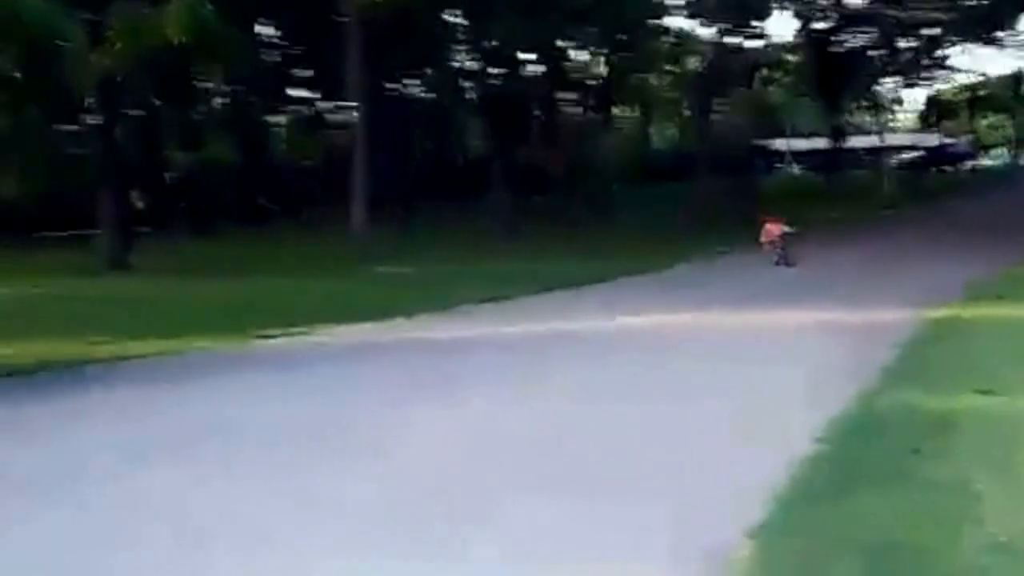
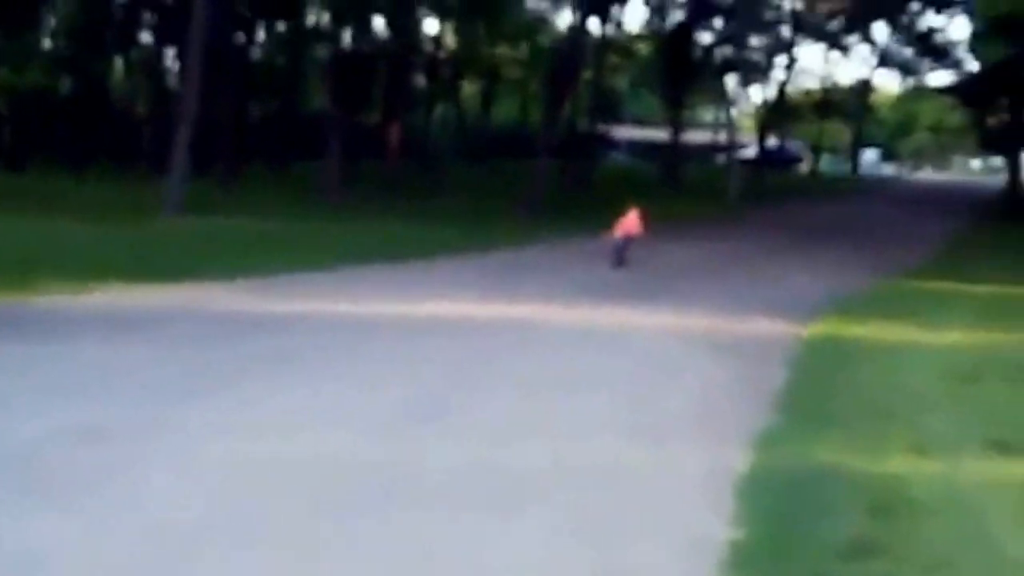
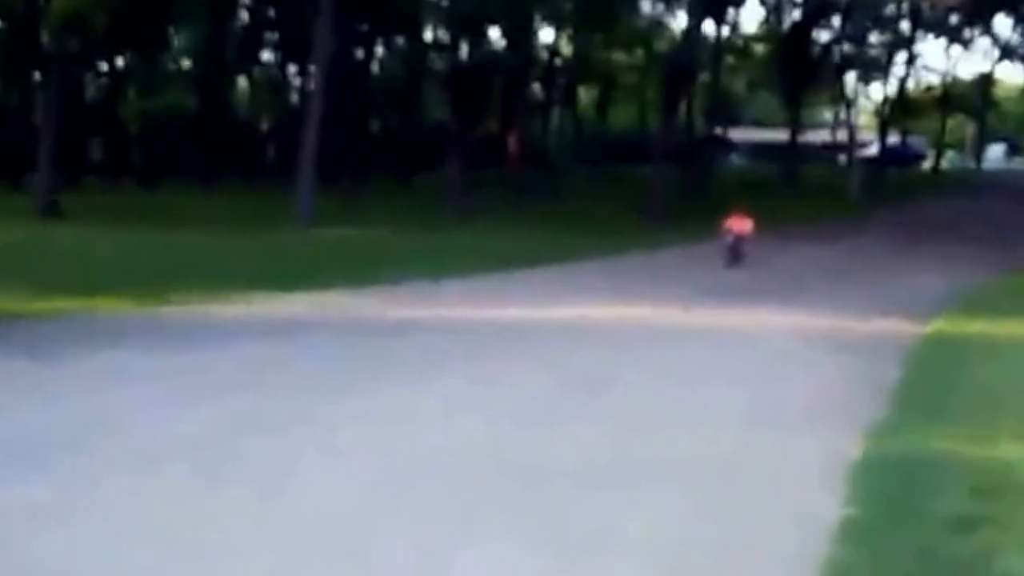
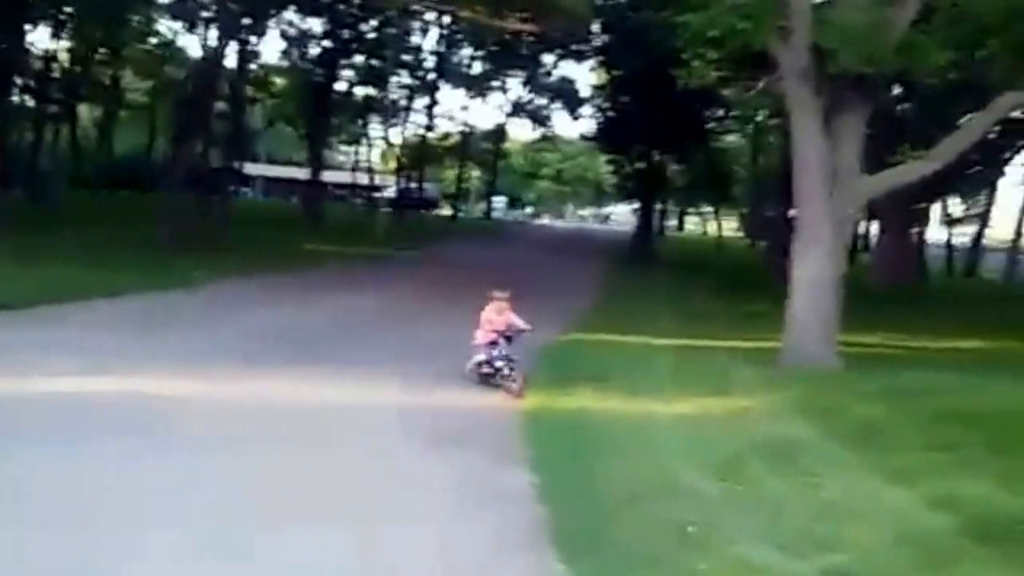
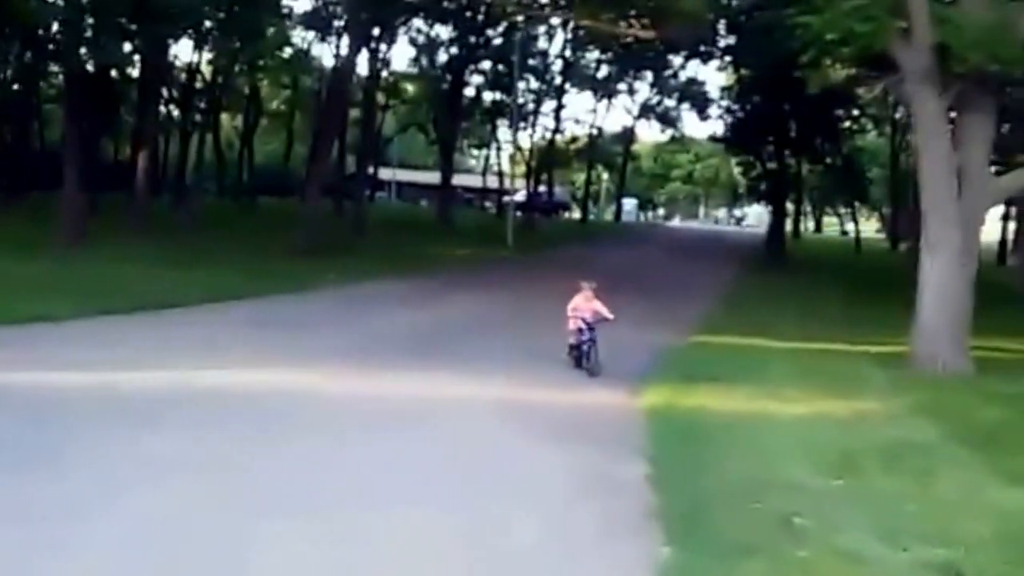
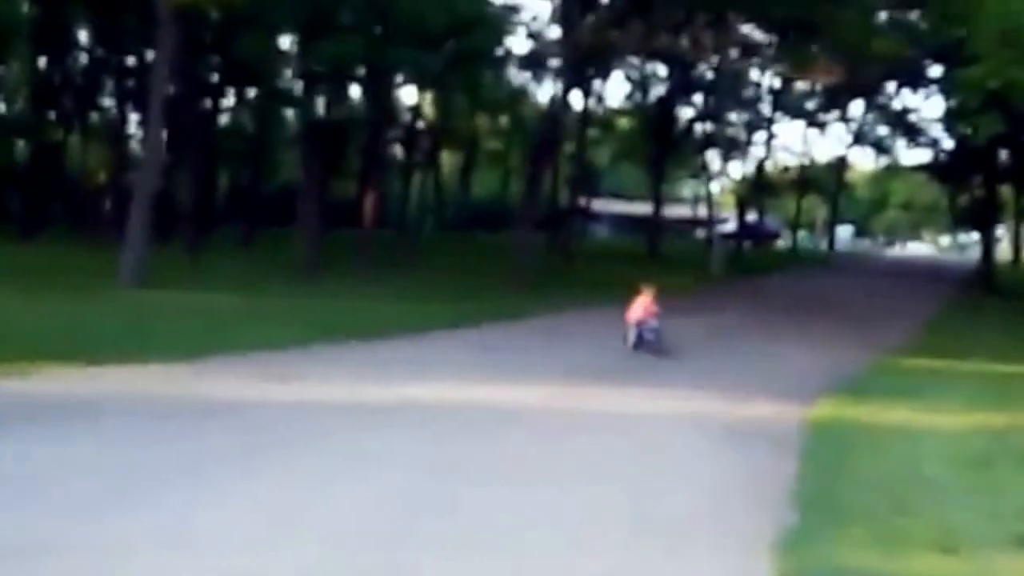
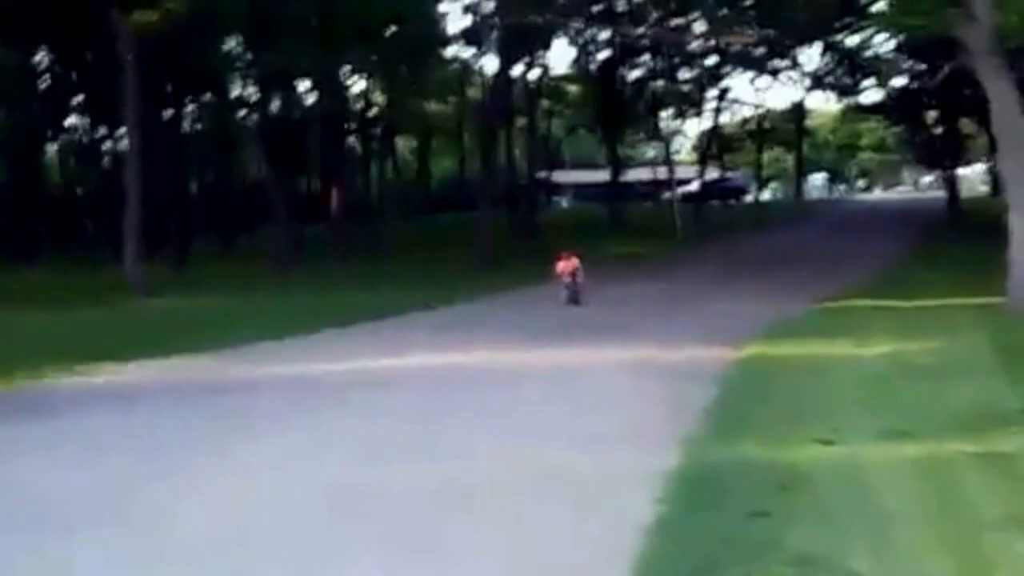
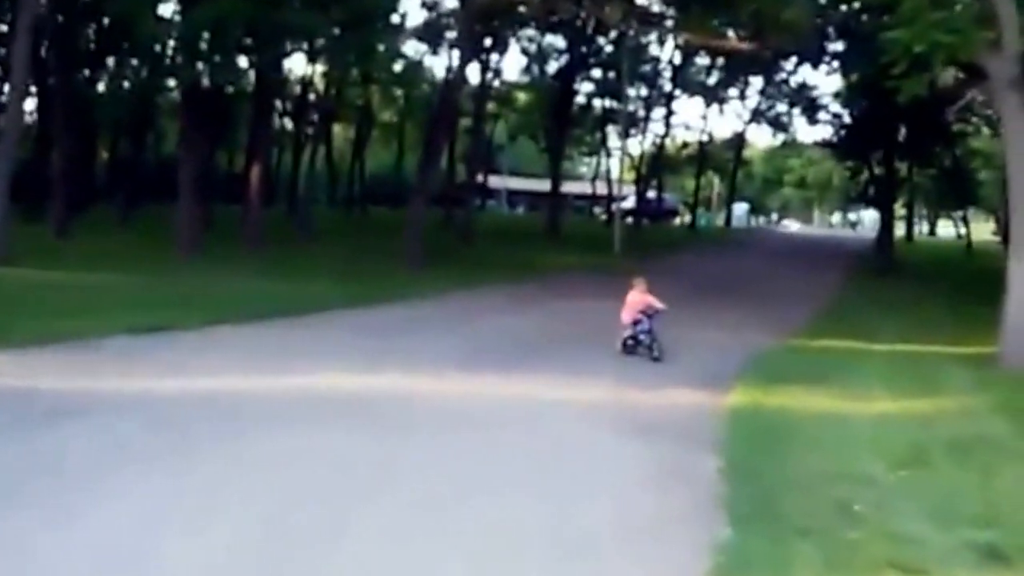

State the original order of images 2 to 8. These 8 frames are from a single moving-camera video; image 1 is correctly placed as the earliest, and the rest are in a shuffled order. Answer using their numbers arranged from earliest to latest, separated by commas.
7, 3, 2, 6, 8, 5, 4
